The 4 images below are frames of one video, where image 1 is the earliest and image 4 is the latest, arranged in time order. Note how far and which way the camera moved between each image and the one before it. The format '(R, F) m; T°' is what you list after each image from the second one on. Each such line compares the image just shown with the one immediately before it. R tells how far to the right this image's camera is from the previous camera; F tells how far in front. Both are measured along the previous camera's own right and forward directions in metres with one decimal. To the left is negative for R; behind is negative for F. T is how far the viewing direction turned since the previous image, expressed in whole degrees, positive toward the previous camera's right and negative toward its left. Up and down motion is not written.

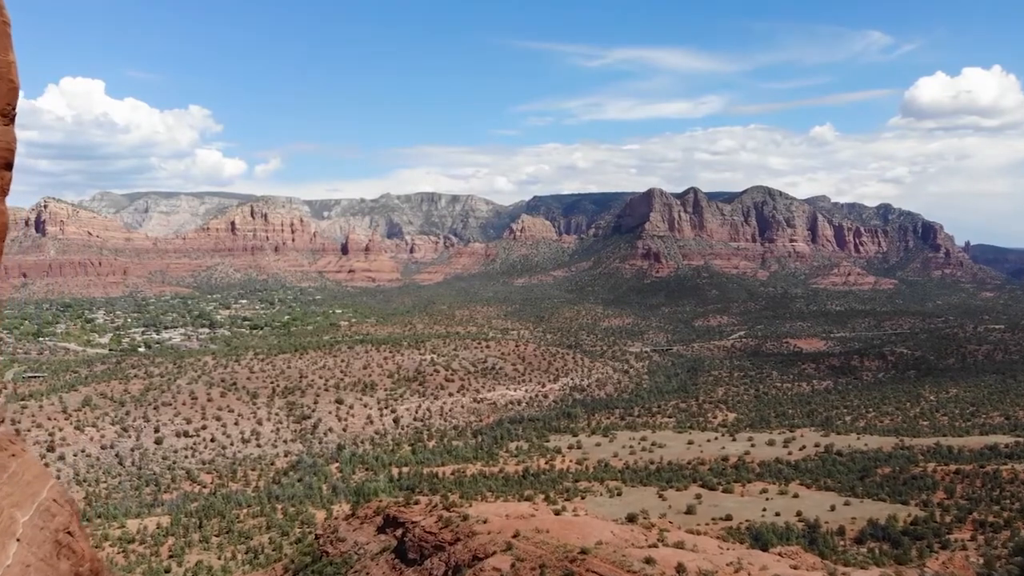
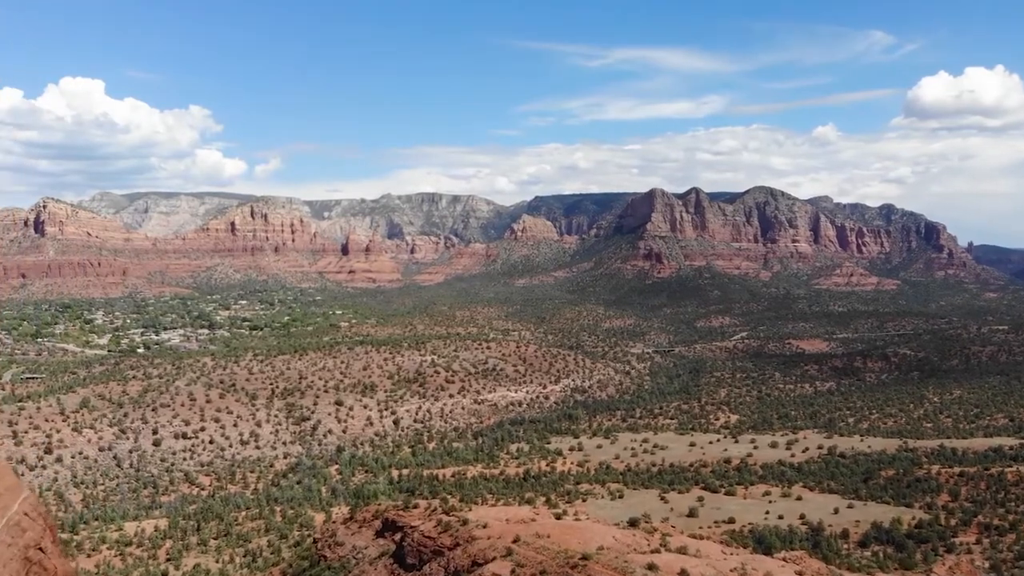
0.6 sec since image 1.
(0.0, +0.4) m; 0°
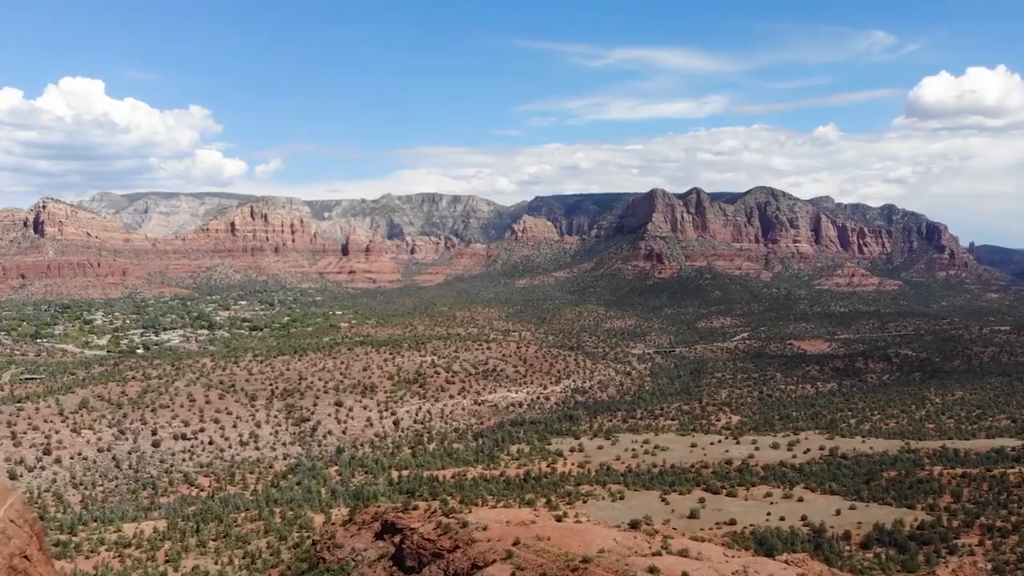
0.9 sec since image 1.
(0.0, +0.2) m; 0°
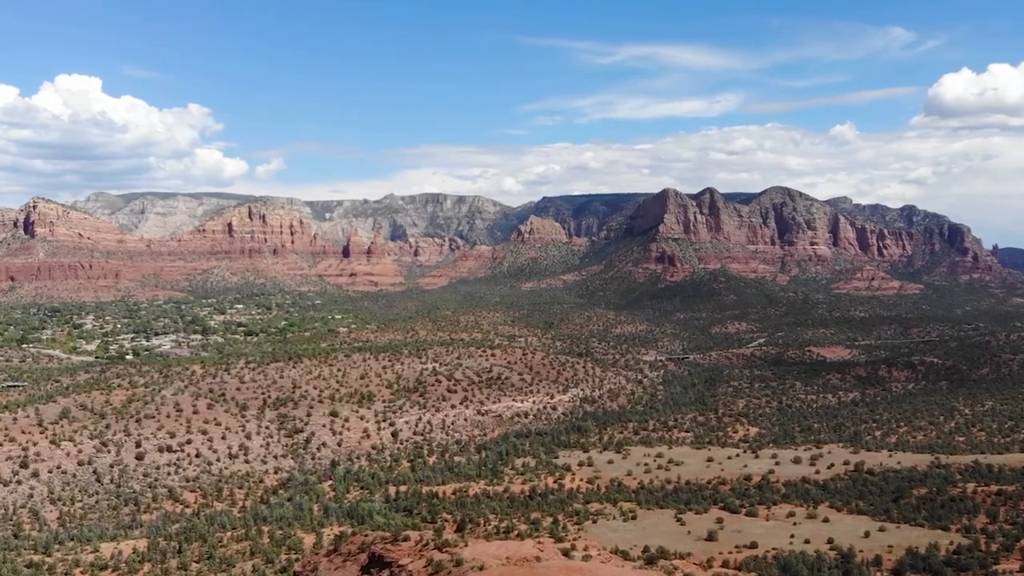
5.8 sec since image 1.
(+0.2, +2.8) m; -1°
